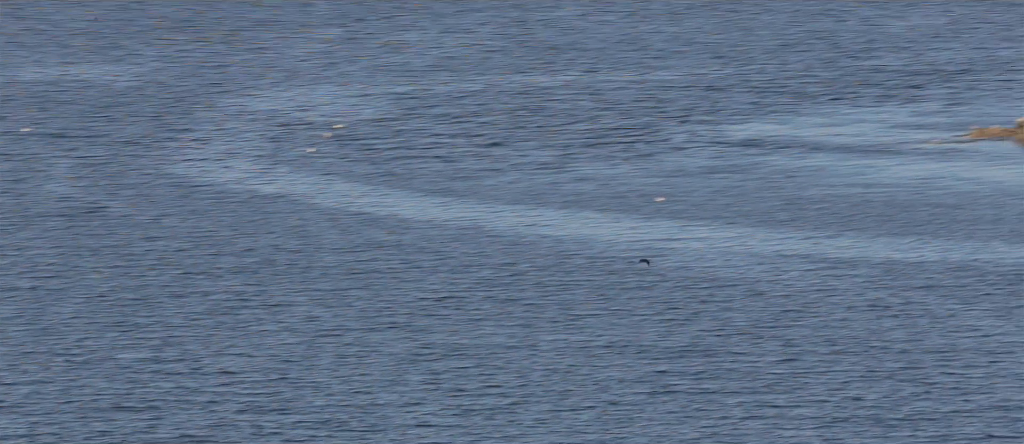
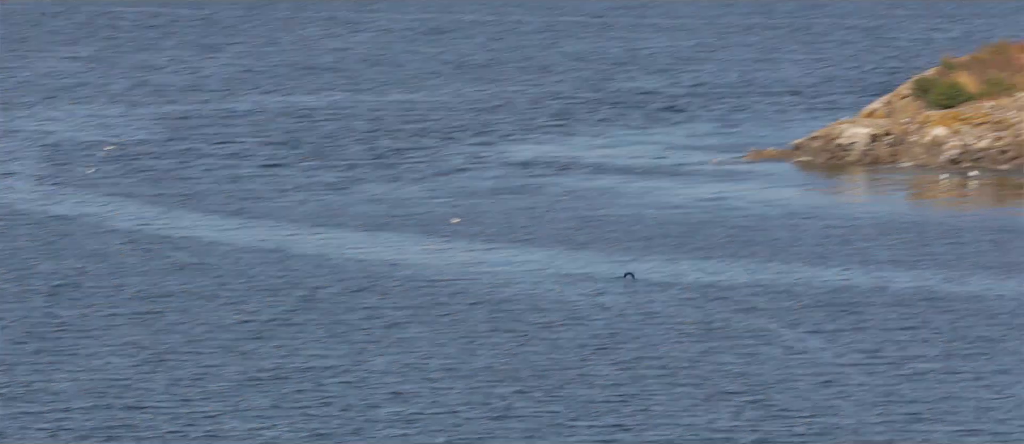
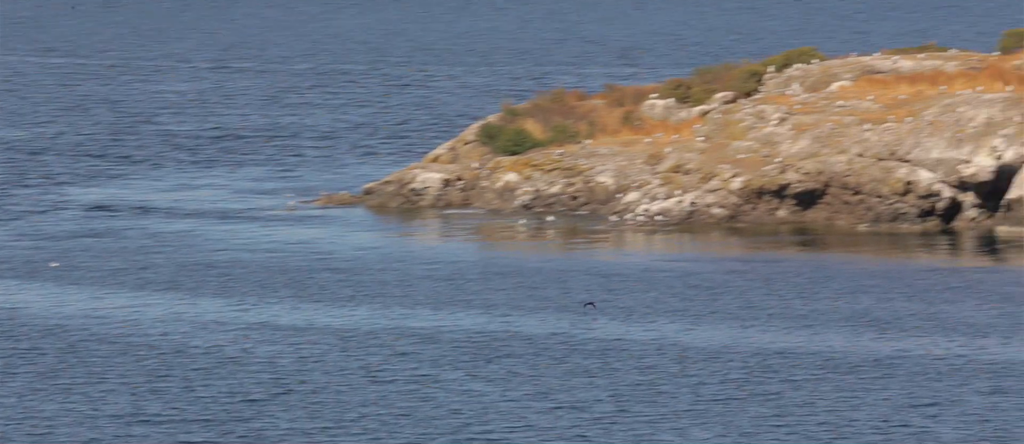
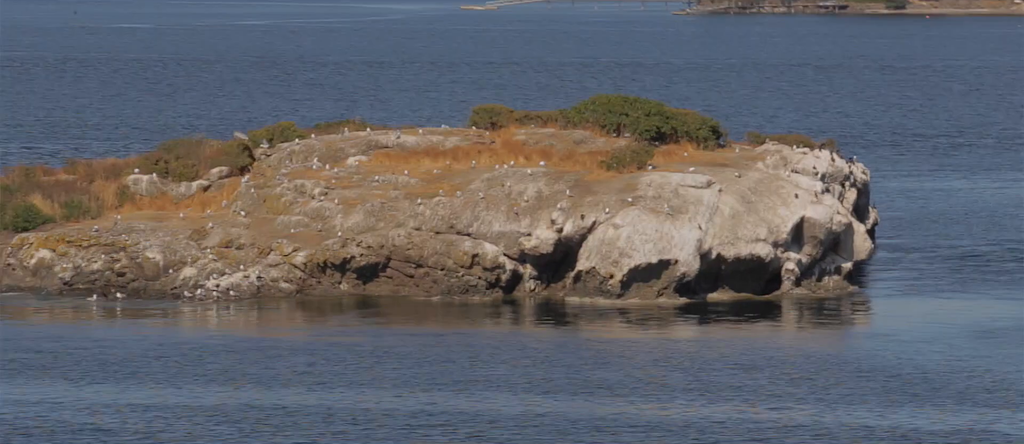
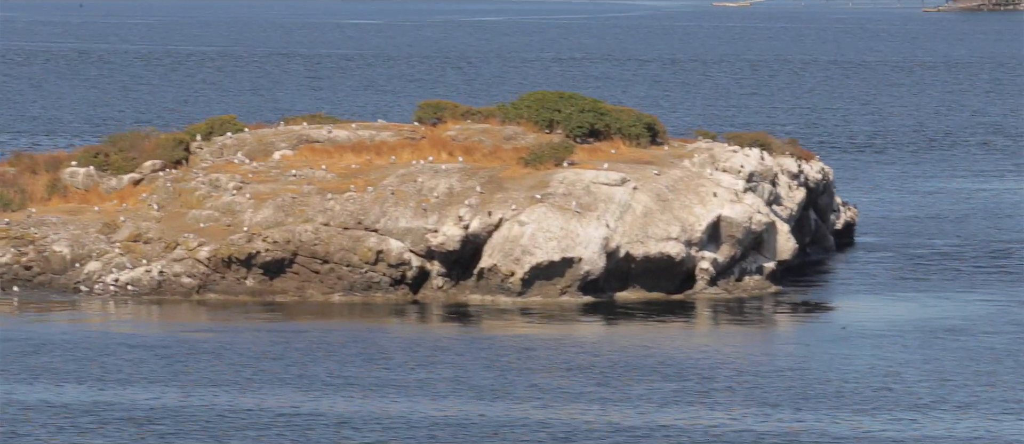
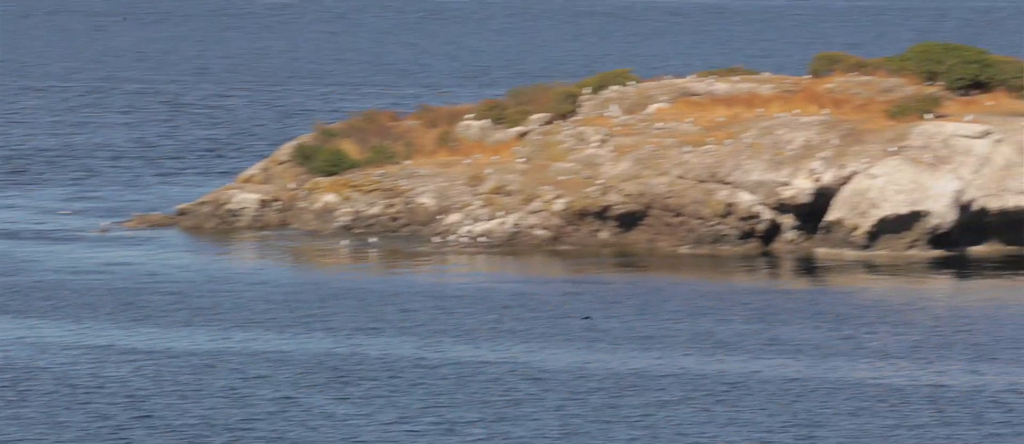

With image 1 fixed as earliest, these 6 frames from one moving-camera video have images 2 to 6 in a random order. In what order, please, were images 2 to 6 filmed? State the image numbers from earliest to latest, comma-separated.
2, 3, 6, 5, 4
